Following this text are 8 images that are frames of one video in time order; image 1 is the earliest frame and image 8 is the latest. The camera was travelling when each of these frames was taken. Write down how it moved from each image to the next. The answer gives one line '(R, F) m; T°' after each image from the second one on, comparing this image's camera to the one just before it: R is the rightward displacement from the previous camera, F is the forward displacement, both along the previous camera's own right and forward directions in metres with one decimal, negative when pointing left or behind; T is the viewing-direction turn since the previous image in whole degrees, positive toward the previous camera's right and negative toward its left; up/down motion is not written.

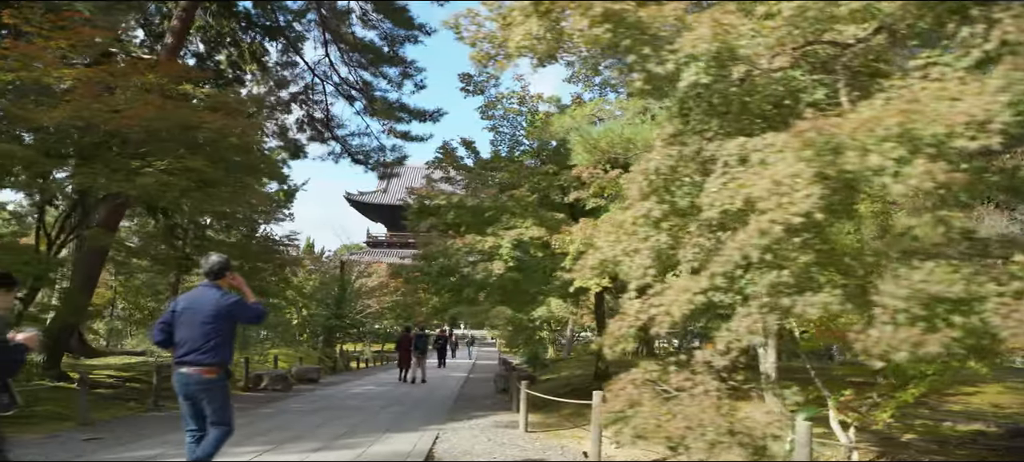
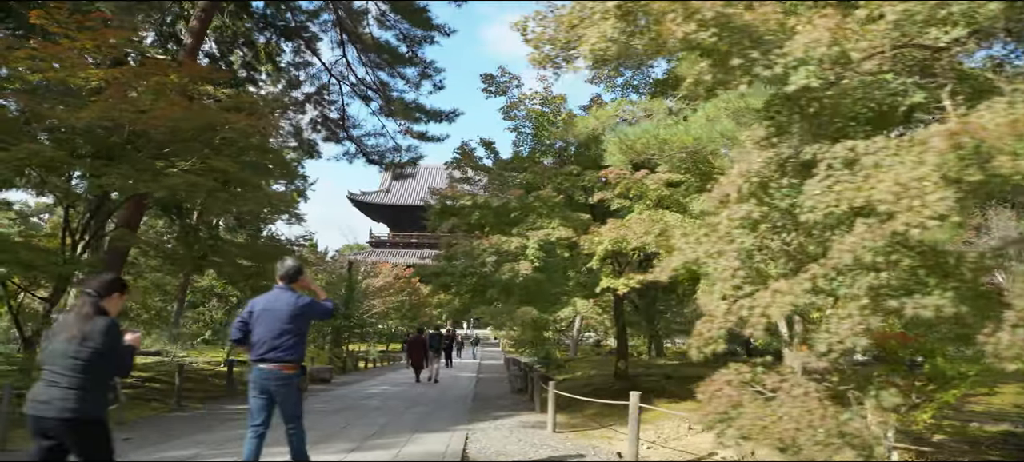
(-0.3, 0.0) m; 0°
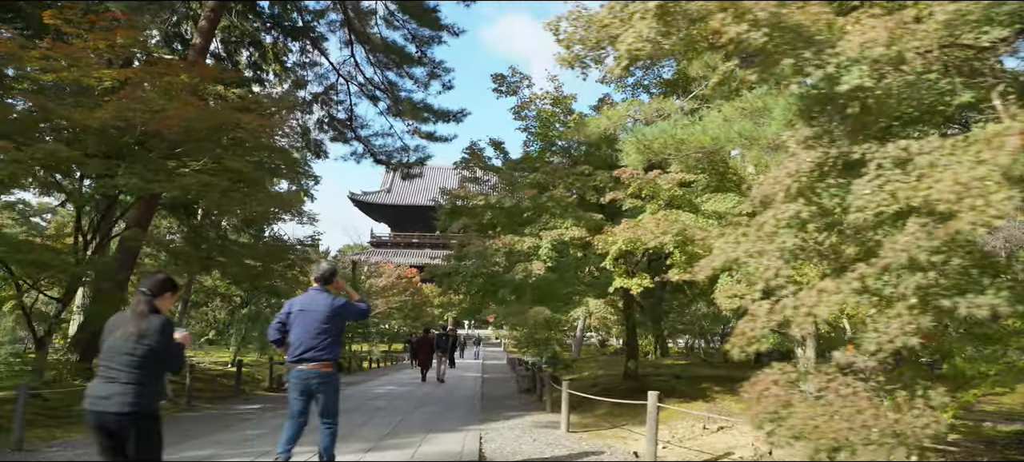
(-0.1, 0.0) m; 0°
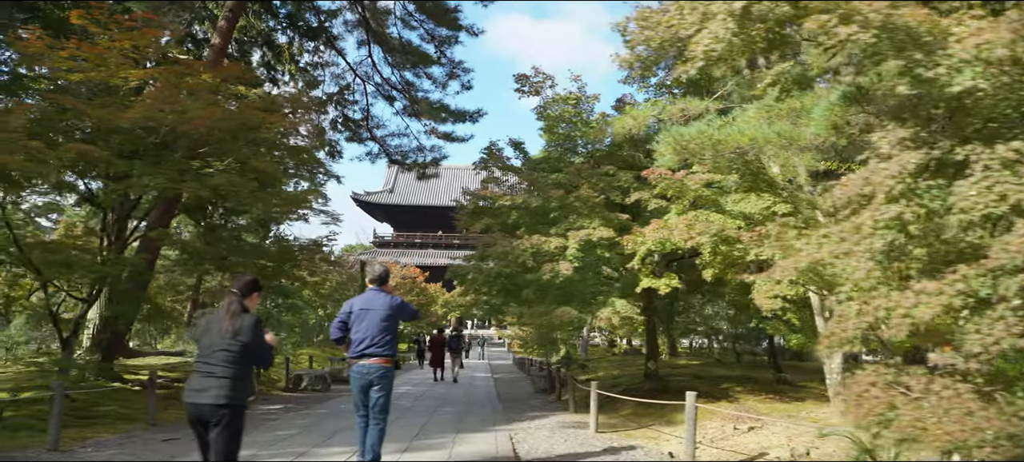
(-0.3, 0.0) m; 0°
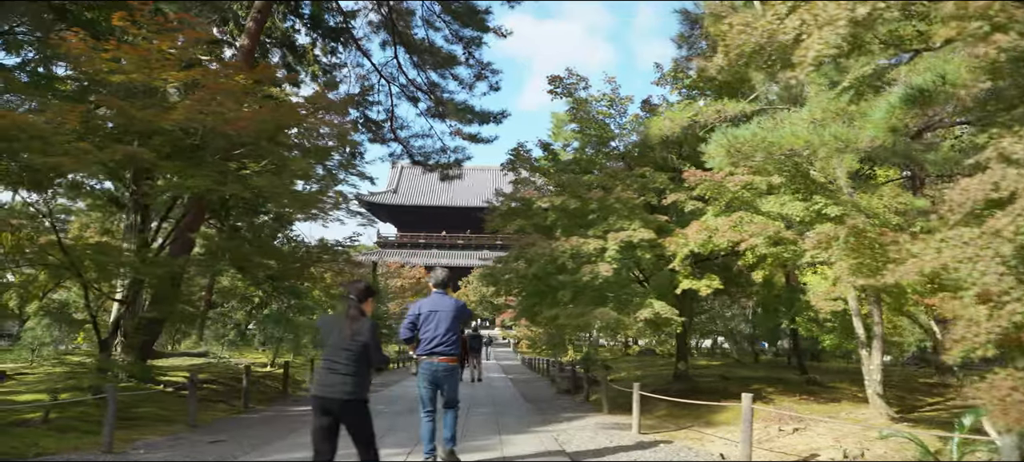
(-0.4, 0.0) m; 0°
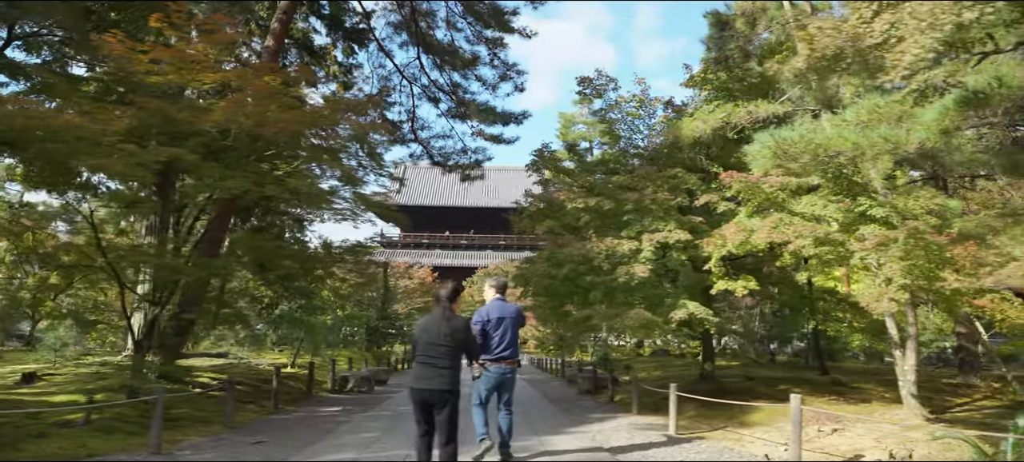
(-0.3, 0.0) m; 0°
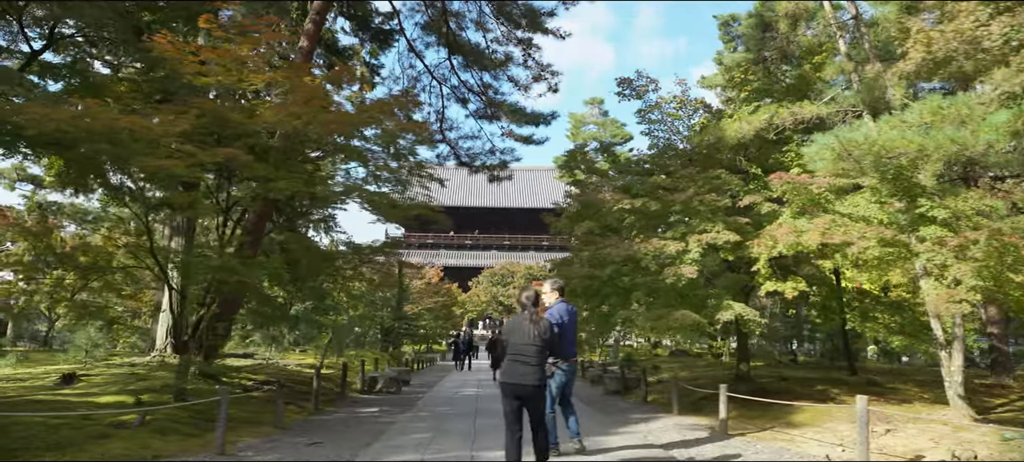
(-0.5, 0.0) m; 0°
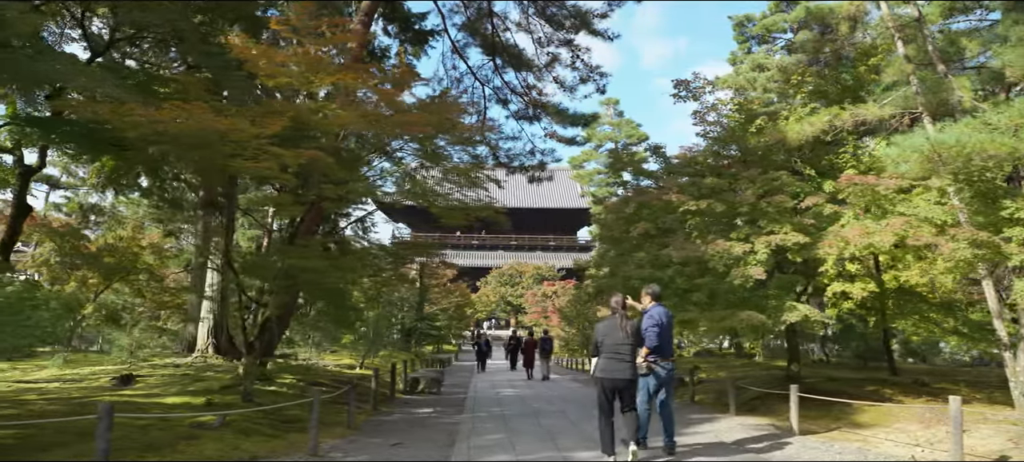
(-0.6, 0.0) m; 0°
